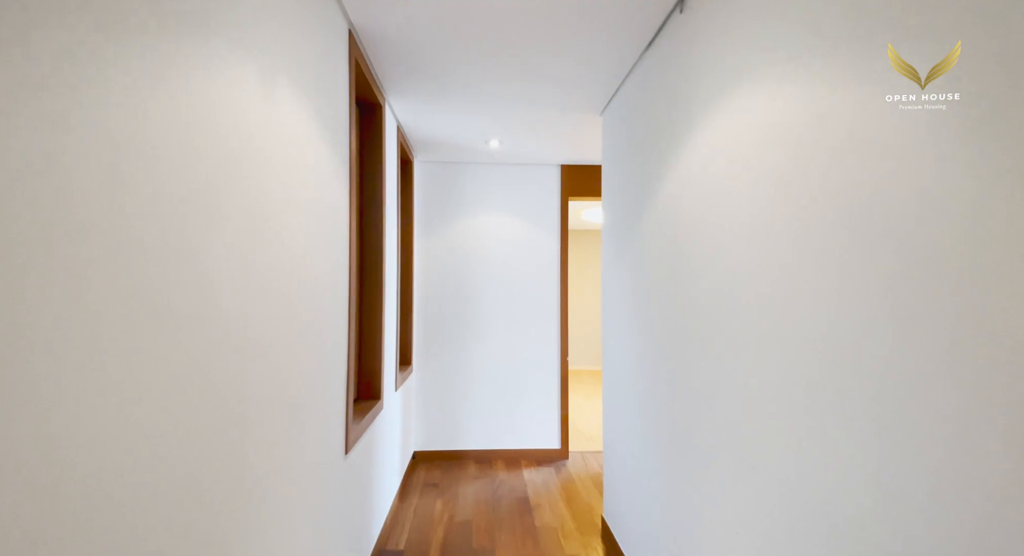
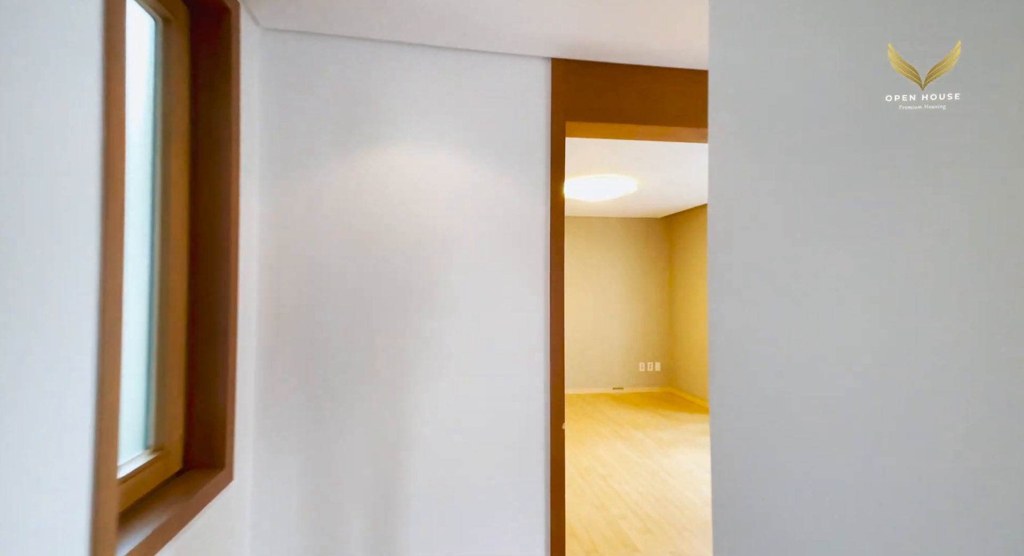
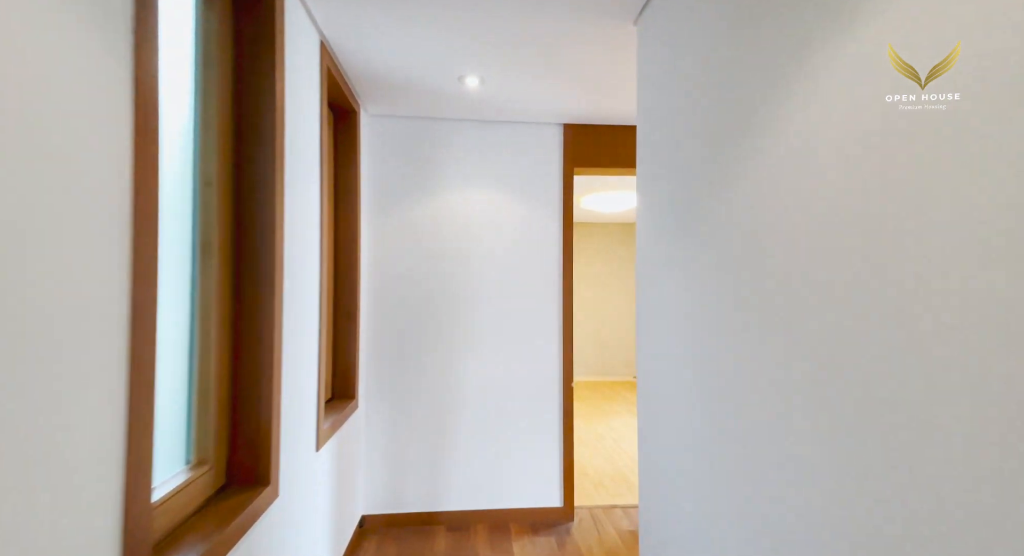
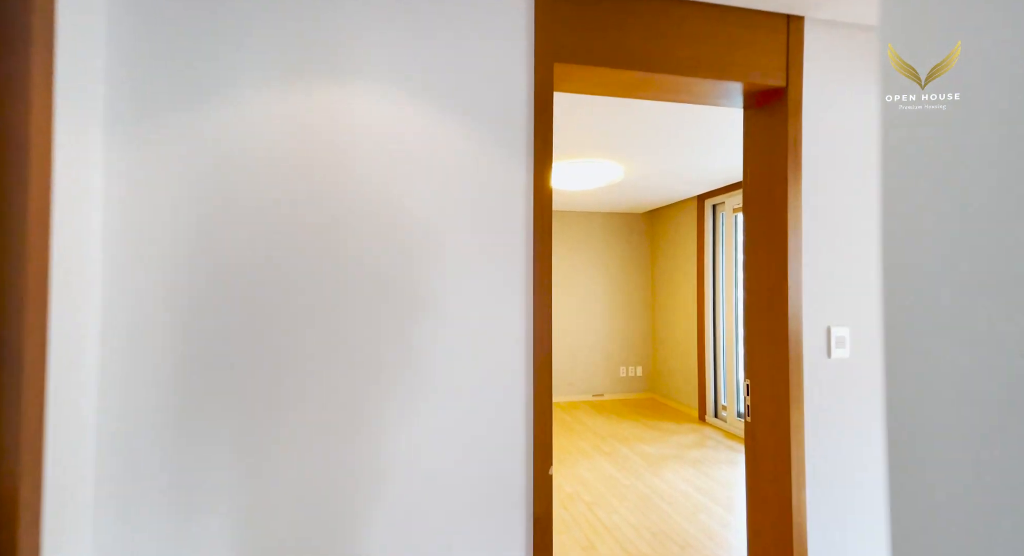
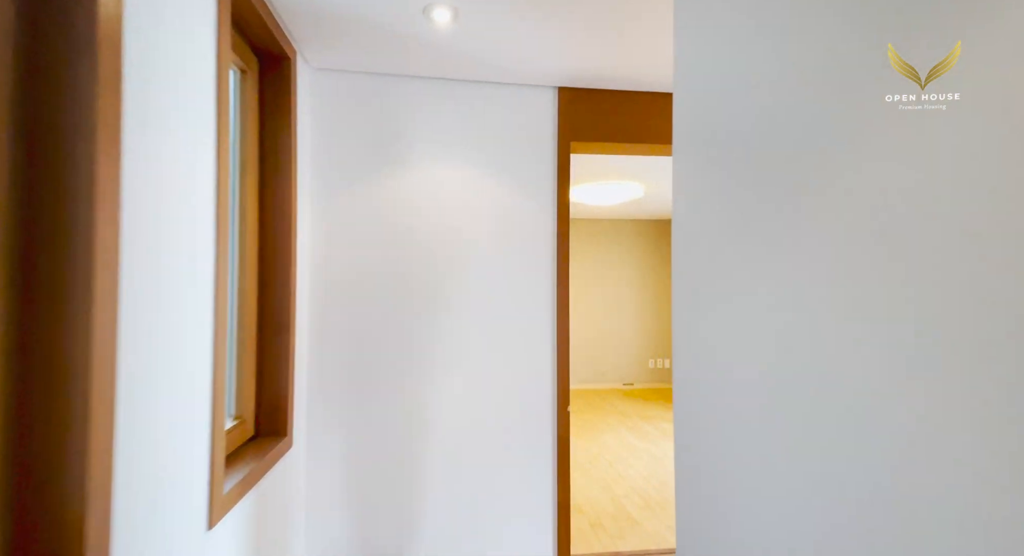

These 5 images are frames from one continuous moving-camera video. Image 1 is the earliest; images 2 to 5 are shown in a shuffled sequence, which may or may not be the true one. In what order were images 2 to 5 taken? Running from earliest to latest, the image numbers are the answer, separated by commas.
3, 5, 2, 4
